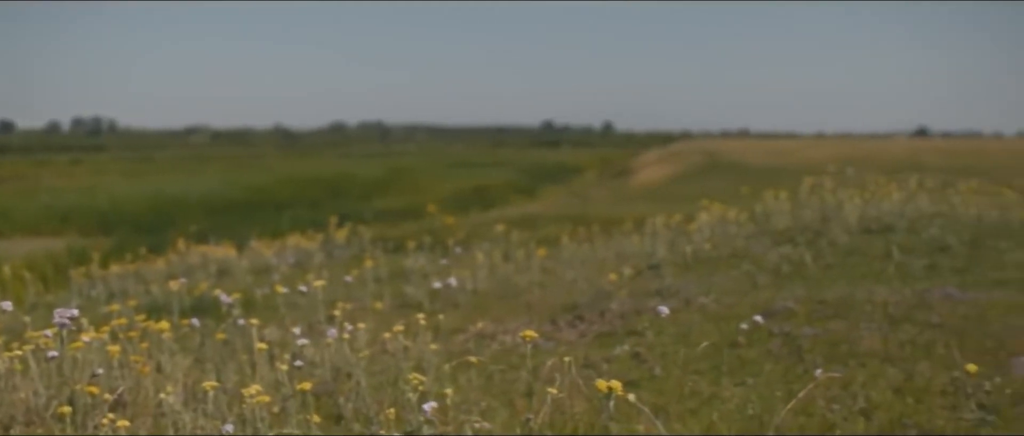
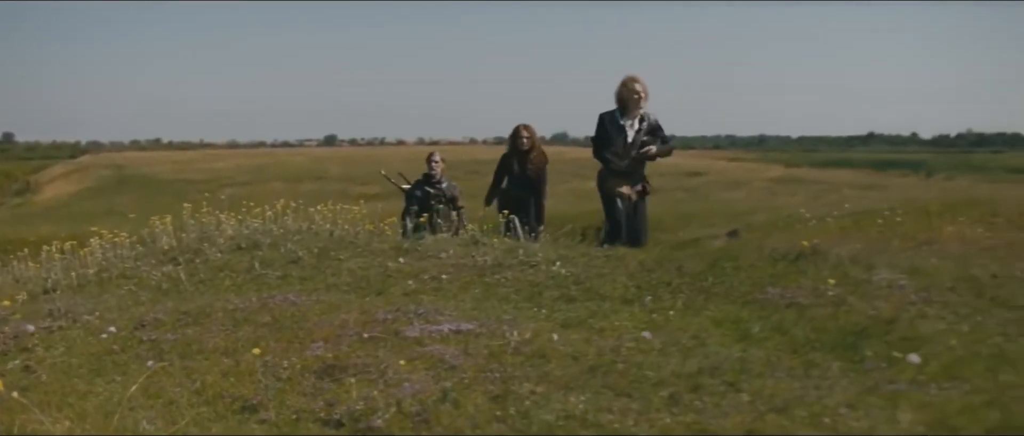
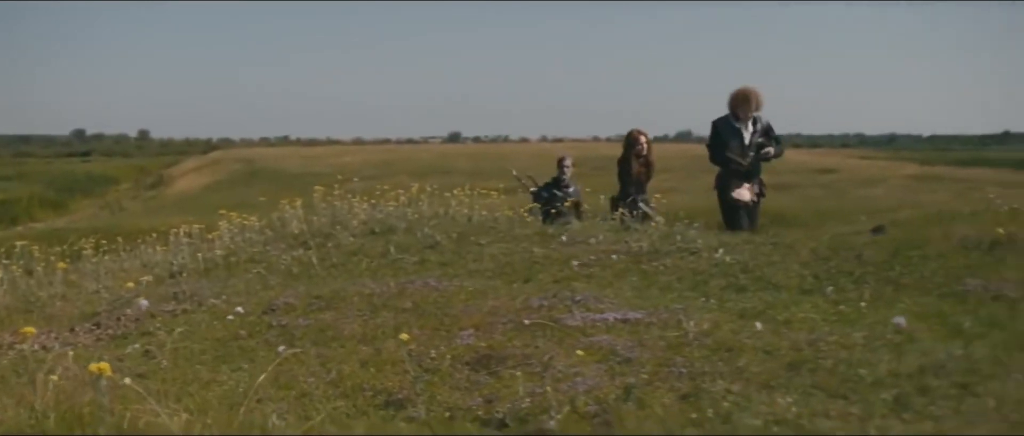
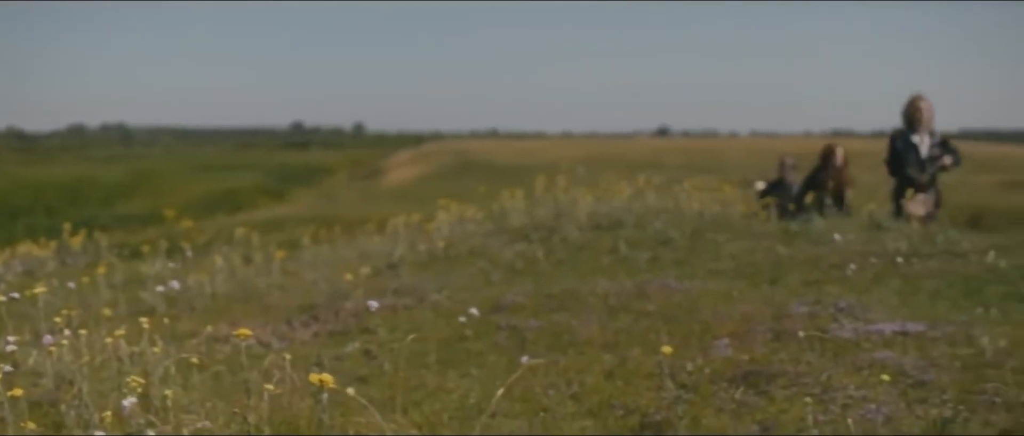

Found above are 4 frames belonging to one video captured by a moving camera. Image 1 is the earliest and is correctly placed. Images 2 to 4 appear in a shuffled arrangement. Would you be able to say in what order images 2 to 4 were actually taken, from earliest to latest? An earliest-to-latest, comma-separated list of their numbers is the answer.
4, 3, 2
